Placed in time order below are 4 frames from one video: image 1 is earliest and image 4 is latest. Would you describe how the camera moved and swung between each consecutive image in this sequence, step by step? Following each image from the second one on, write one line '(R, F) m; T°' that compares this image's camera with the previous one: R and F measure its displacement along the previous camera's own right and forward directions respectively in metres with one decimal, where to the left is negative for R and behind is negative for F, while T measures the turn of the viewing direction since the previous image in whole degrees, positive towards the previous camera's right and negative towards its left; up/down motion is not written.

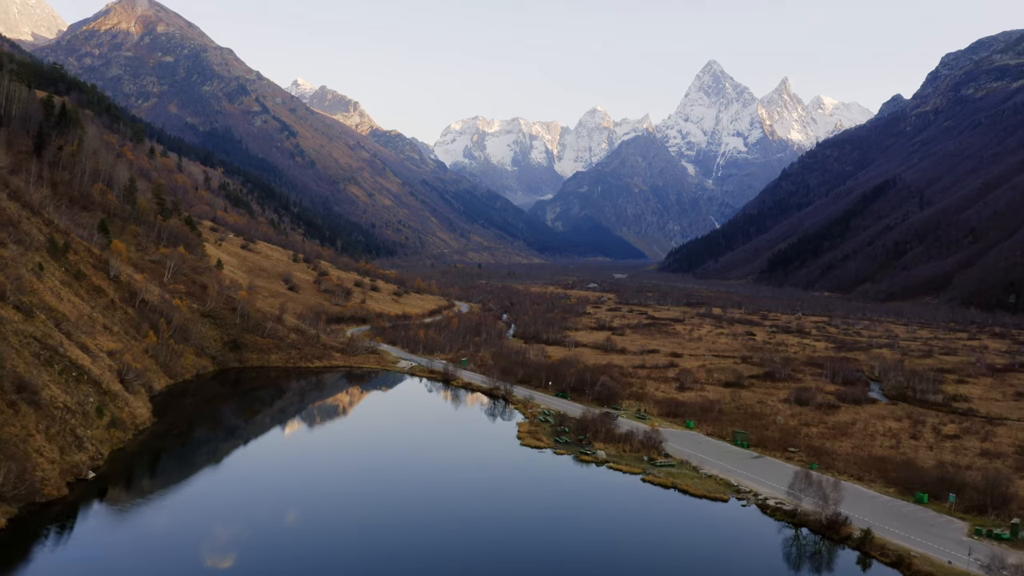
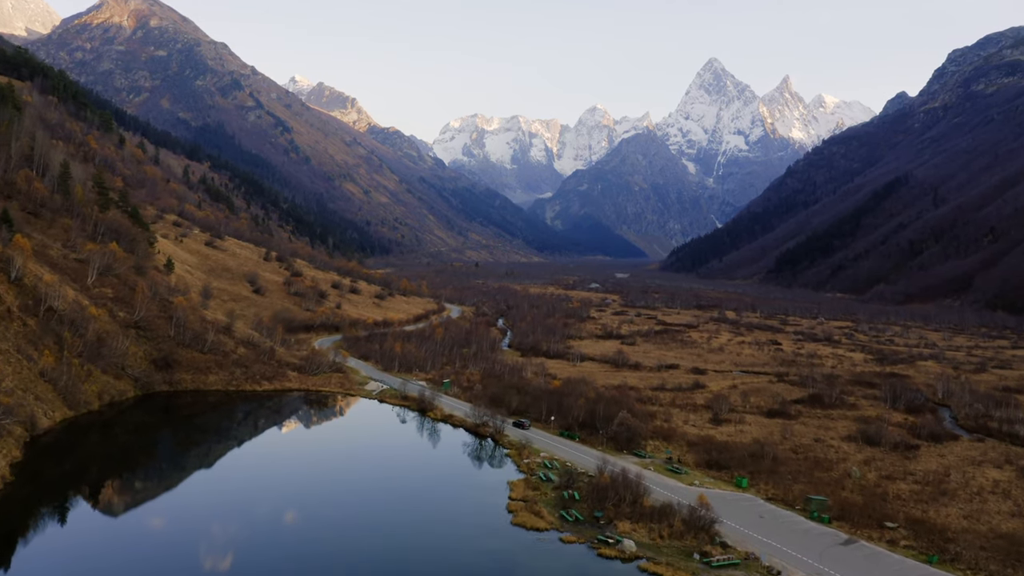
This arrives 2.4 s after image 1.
(+0.6, +15.4) m; 0°
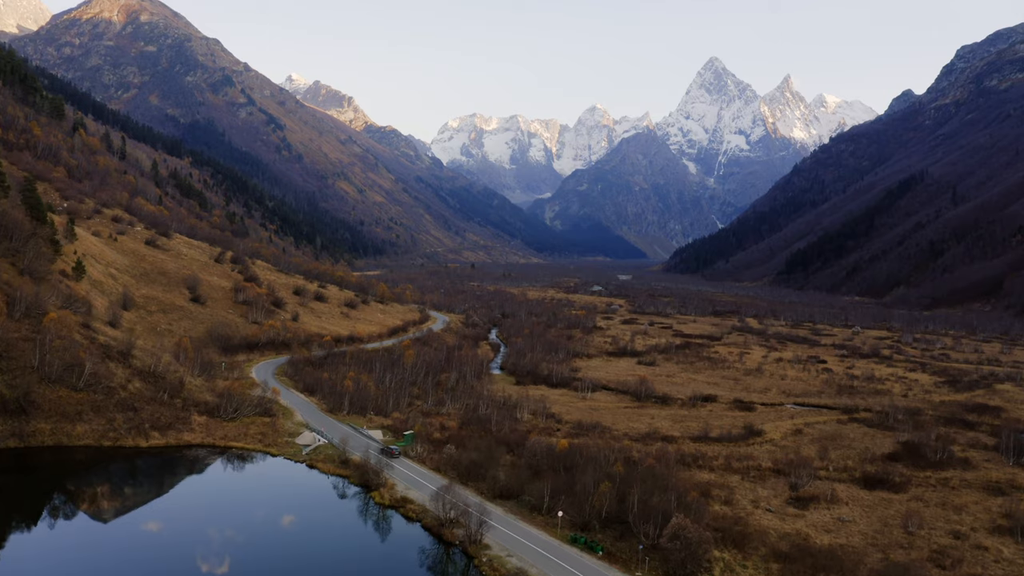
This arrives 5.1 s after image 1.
(+0.8, +19.6) m; 0°
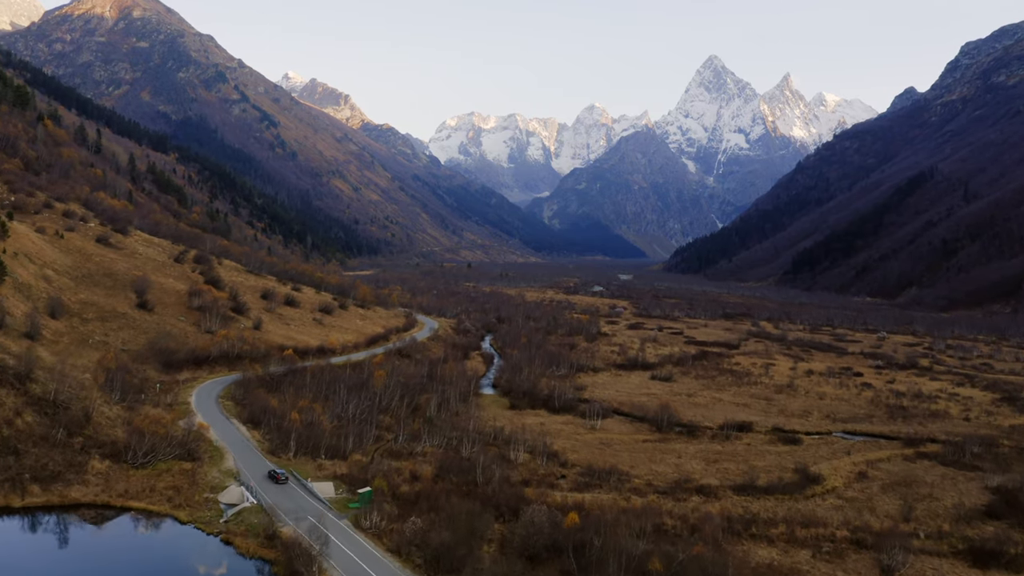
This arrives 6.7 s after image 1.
(+0.5, +11.9) m; 0°
